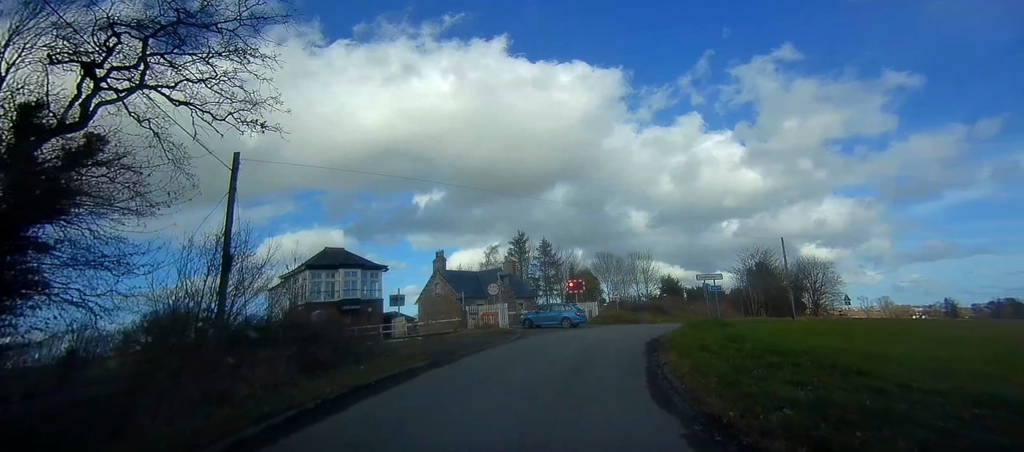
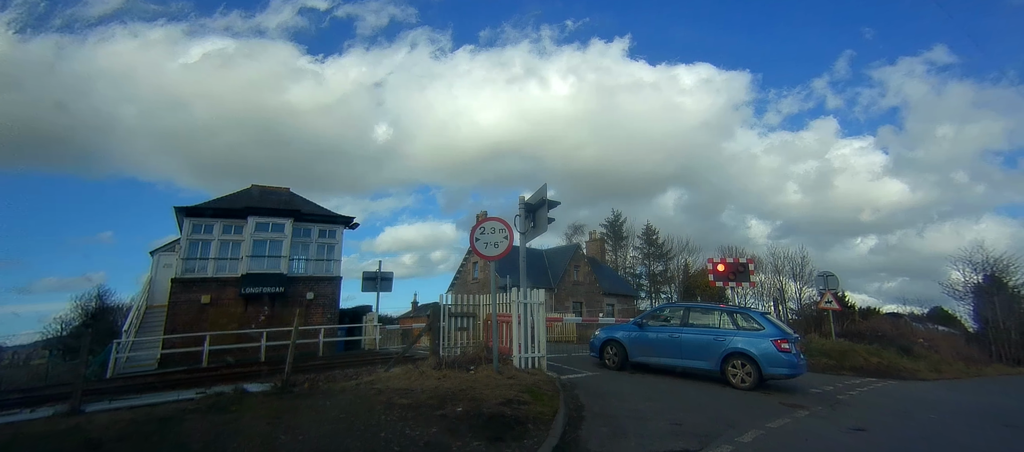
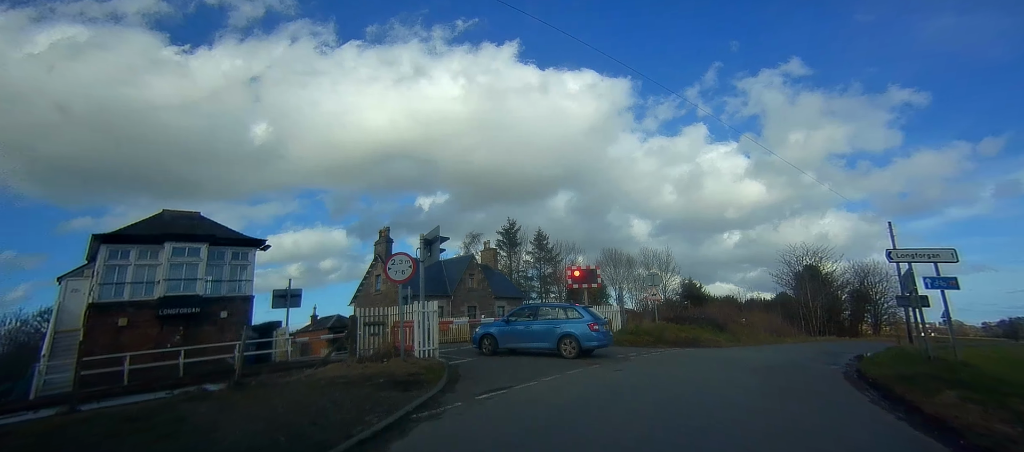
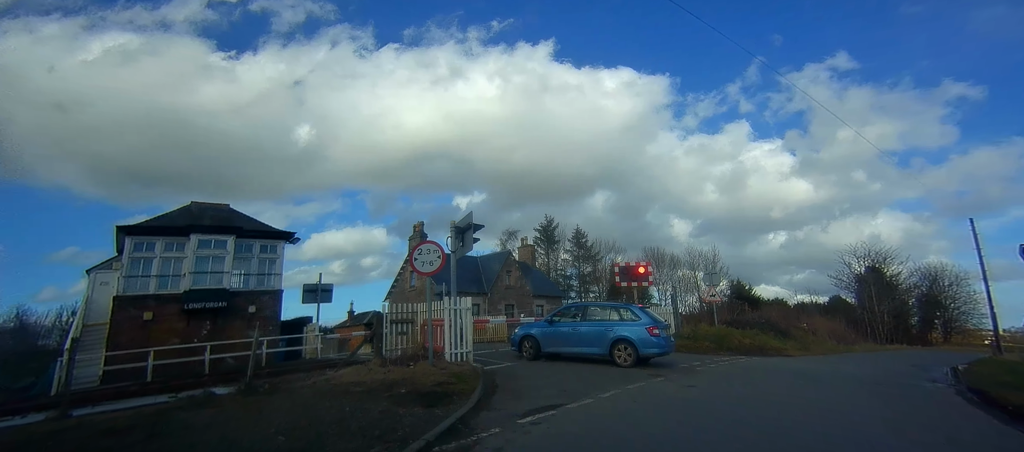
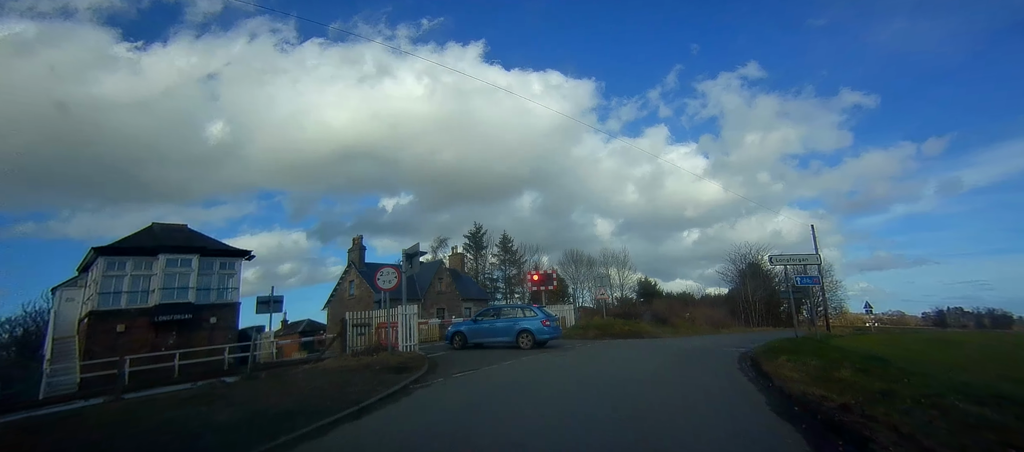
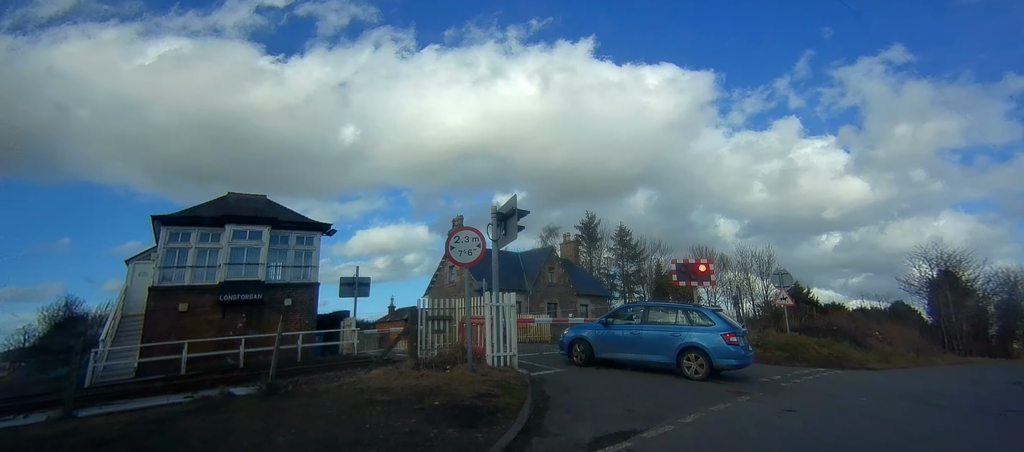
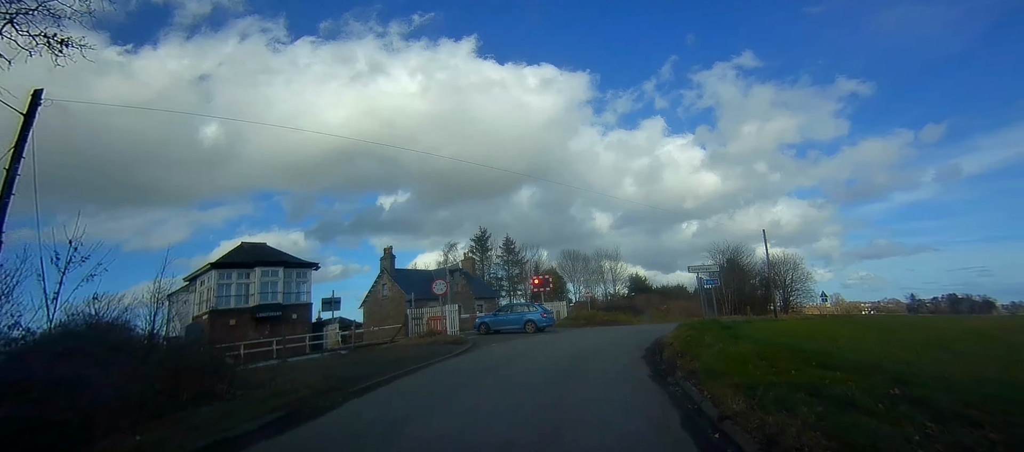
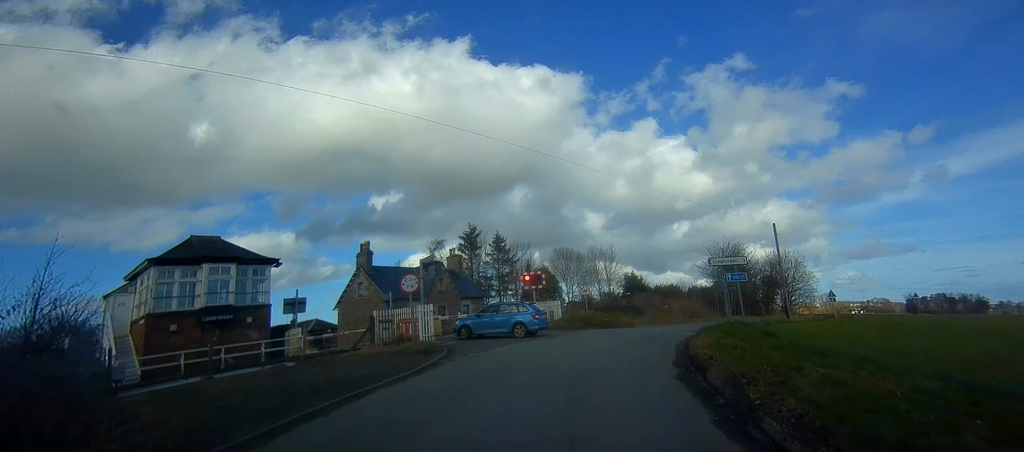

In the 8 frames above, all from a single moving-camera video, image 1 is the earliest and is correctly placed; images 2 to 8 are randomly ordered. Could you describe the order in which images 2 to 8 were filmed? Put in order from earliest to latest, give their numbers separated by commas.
7, 8, 5, 3, 4, 6, 2
